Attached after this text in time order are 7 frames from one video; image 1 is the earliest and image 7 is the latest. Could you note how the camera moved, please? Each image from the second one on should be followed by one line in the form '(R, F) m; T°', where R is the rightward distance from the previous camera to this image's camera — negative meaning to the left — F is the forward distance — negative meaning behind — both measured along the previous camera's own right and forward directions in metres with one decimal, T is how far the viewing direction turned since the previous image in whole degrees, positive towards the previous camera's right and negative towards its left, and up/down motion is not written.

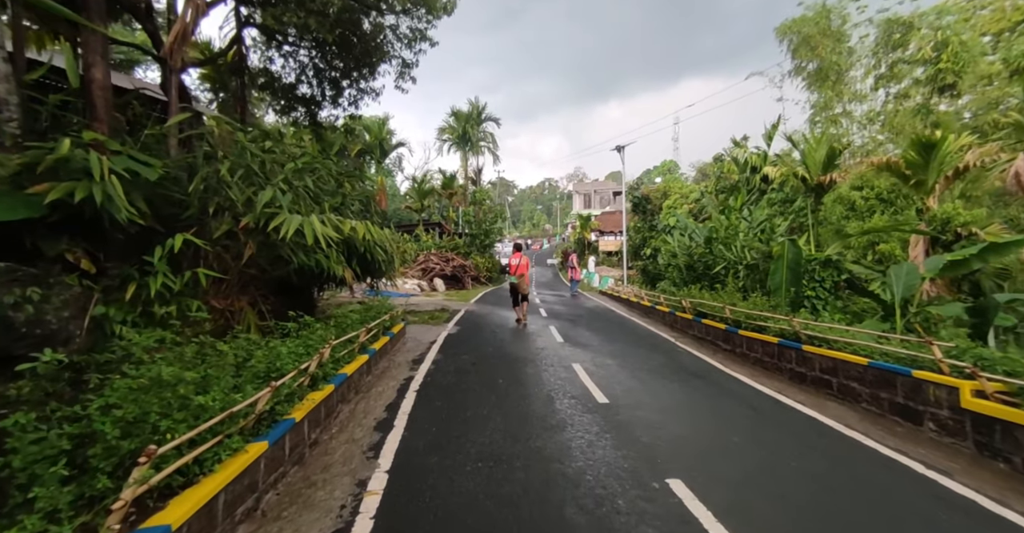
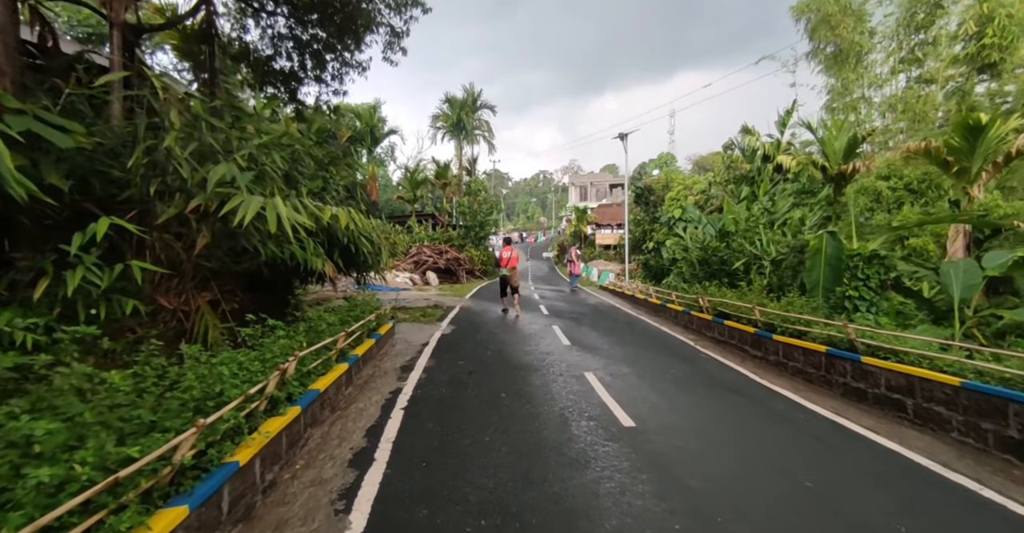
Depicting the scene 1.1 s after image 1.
(-0.1, +1.0) m; +1°
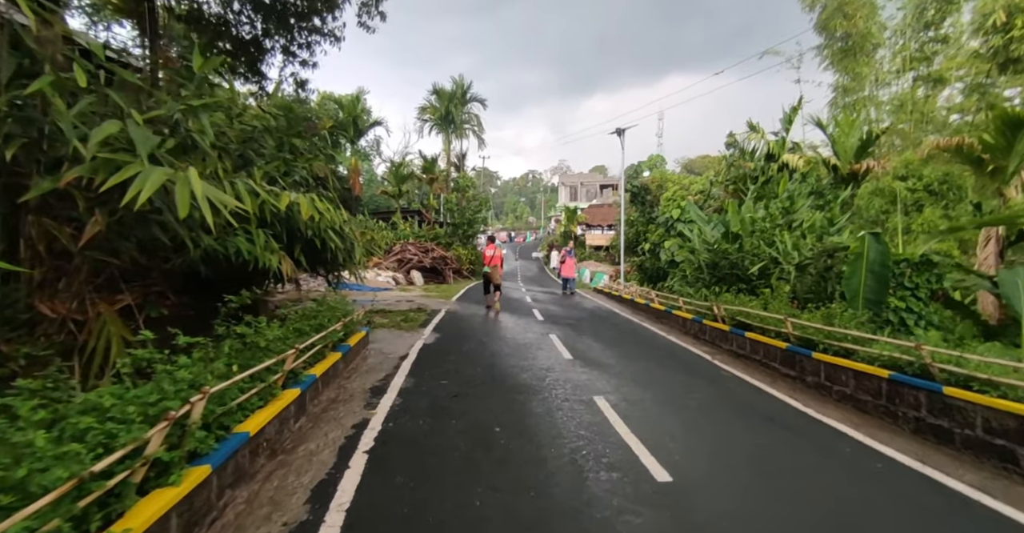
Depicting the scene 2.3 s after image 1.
(-0.1, +1.2) m; +2°
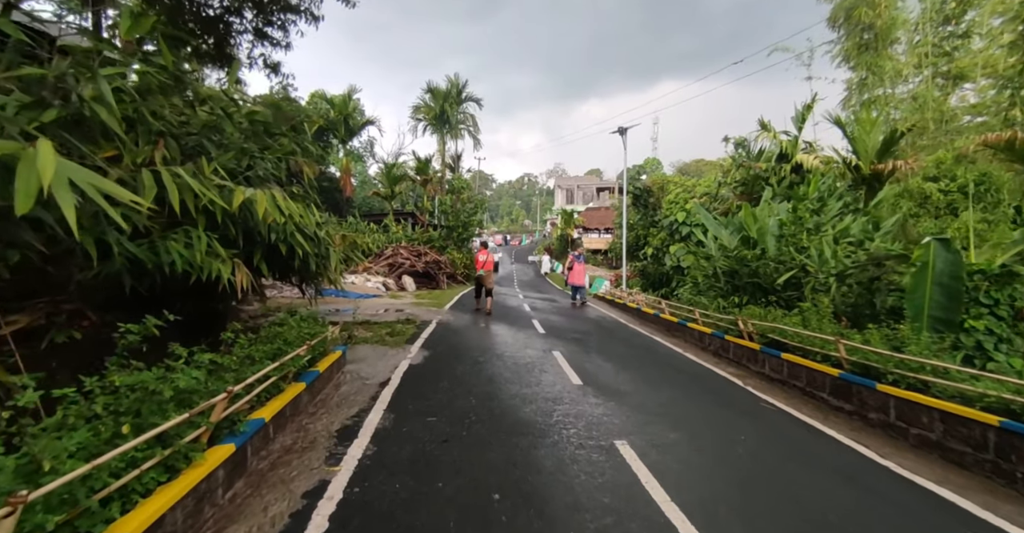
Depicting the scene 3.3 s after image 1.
(-0.1, +1.1) m; +1°
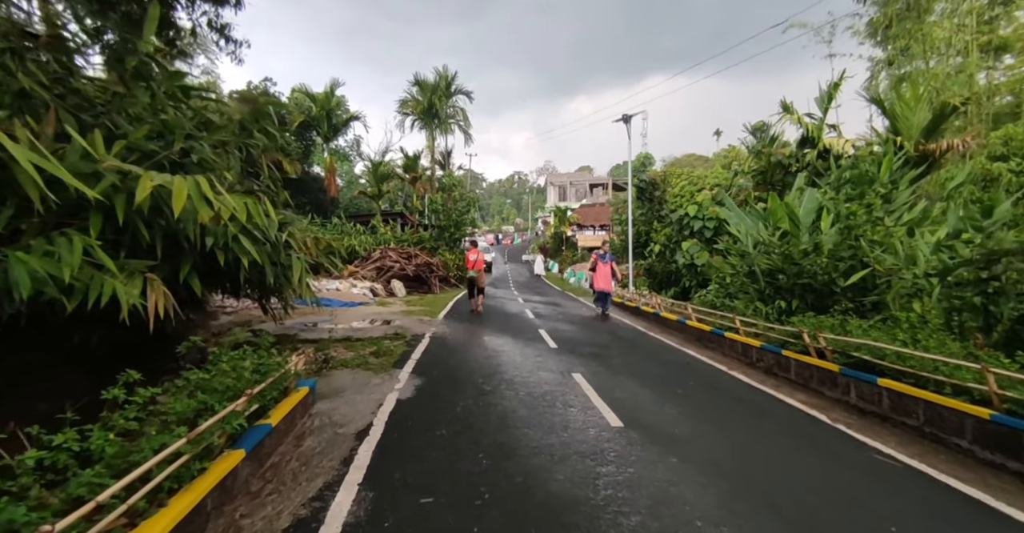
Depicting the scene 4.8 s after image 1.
(-0.3, +1.6) m; +1°
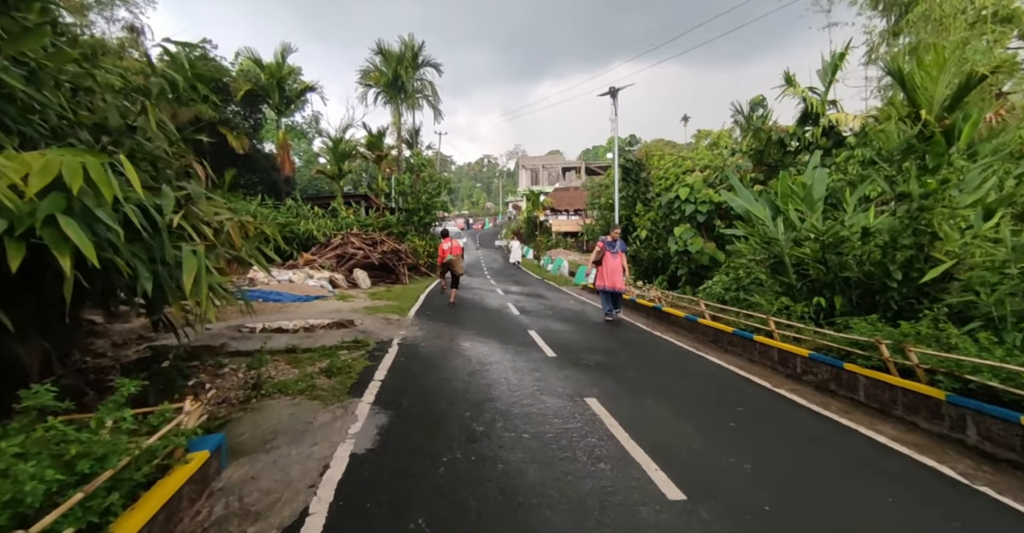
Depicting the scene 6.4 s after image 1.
(-0.3, +1.8) m; +4°
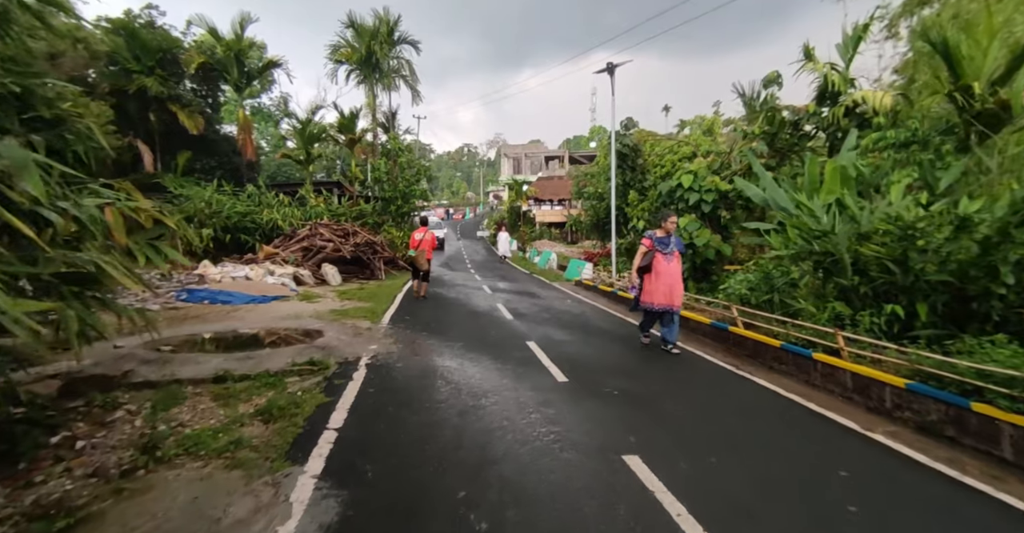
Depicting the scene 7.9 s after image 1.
(-0.3, +1.7) m; +2°
